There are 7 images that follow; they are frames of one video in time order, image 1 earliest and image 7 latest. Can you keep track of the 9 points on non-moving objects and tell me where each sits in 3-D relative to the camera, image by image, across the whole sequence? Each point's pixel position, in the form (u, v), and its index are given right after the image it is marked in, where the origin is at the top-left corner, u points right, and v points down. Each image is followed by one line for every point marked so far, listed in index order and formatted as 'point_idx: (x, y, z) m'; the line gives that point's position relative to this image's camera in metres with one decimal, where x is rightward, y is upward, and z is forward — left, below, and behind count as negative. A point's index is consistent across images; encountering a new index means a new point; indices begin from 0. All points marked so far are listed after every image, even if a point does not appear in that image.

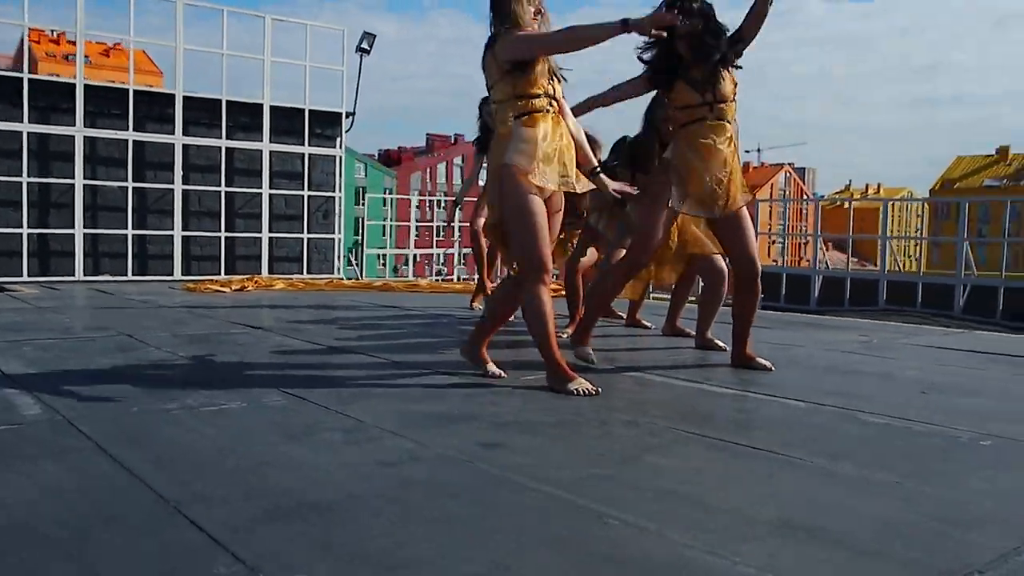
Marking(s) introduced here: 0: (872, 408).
0: (+1.4, -0.4, +3.8) m
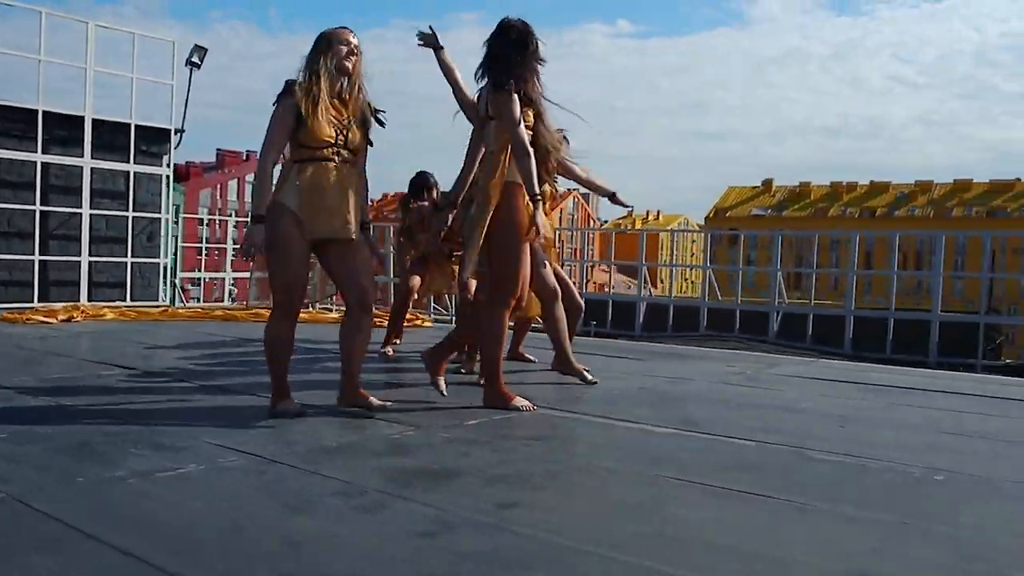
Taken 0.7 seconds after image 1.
0: (+1.2, -0.6, +3.9) m
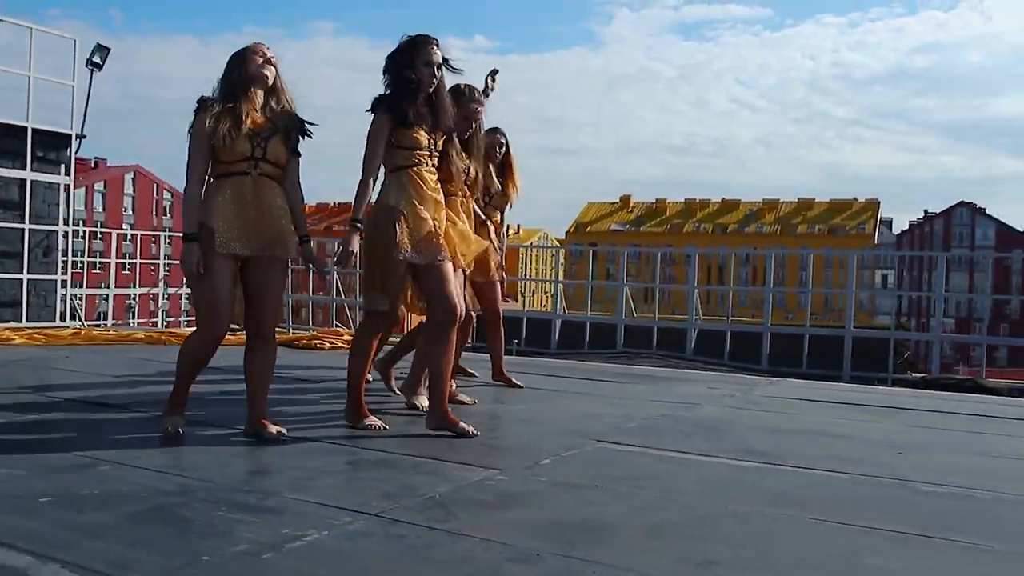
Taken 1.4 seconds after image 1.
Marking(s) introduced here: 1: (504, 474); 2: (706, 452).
0: (+1.4, -0.7, +3.7) m
1: (0.0, -0.6, +3.3) m
2: (+0.8, -0.7, +4.0) m
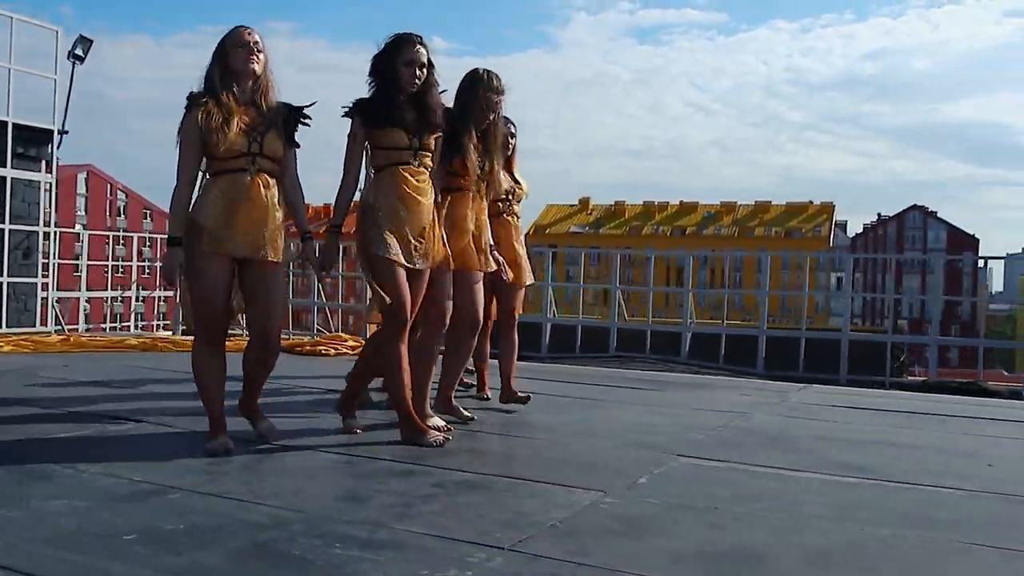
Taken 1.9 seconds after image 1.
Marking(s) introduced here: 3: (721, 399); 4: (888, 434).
0: (+1.7, -0.7, +3.5) m
1: (+0.3, -0.6, +3.0) m
2: (+1.1, -0.7, +3.8) m
3: (+1.3, -0.7, +6.0) m
4: (+1.8, -0.7, +4.8) m
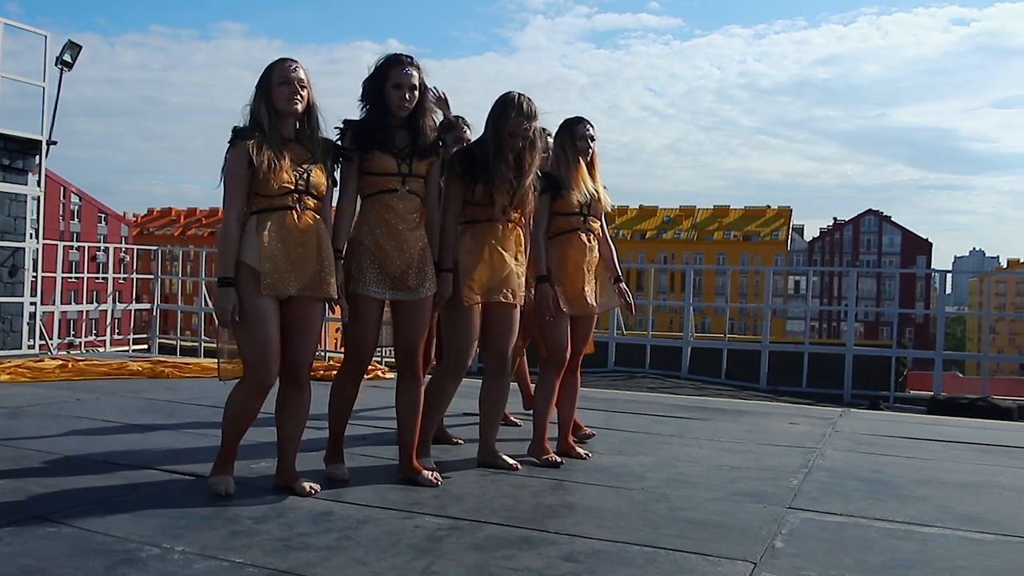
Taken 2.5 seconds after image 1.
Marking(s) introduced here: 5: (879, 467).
0: (+2.1, -0.8, +3.3) m
1: (+0.7, -0.8, +2.7) m
2: (+1.4, -0.8, +3.5) m
3: (+1.5, -0.8, +5.7) m
4: (+2.1, -0.8, +4.5) m
5: (+1.6, -0.8, +4.5) m
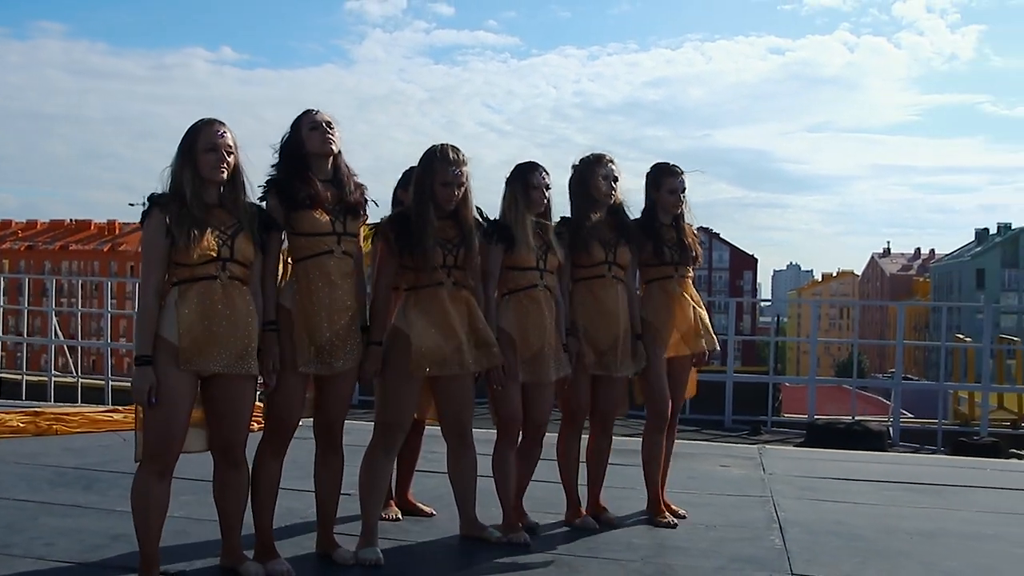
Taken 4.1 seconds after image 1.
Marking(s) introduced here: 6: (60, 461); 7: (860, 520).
0: (+2.1, -1.1, +3.5) m
1: (+0.8, -1.0, +2.7) m
2: (+1.4, -1.0, +3.5) m
3: (+1.2, -1.1, +5.8) m
4: (+1.9, -1.1, +4.7) m
5: (+1.5, -1.0, +4.6) m
6: (-2.5, -0.9, +5.7) m
7: (+1.6, -1.0, +4.5) m
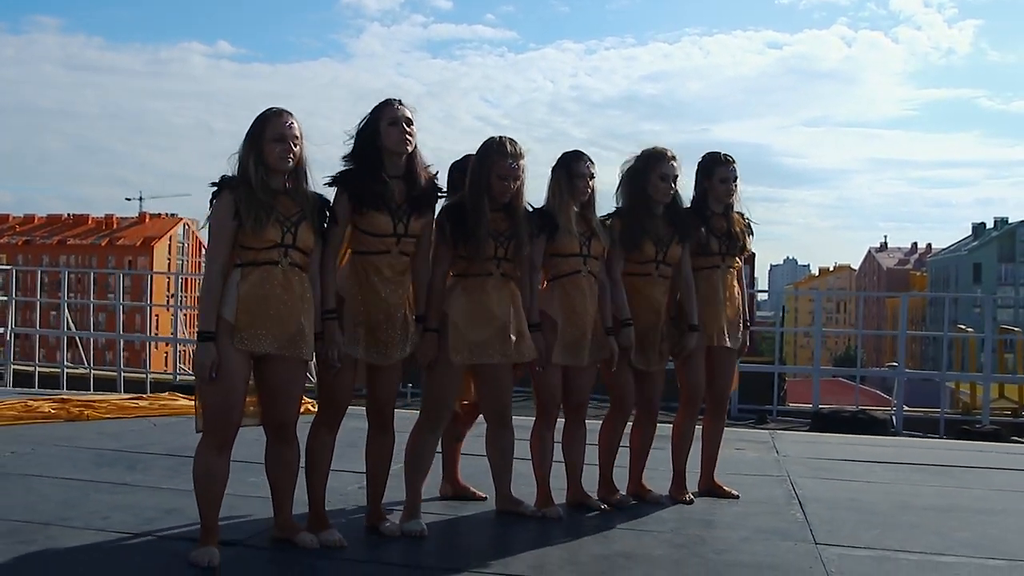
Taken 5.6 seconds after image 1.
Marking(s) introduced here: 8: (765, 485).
0: (+2.3, -1.0, +3.7) m
1: (+1.0, -0.9, +2.9) m
2: (+1.6, -1.0, +3.8) m
3: (+1.3, -1.0, +6.0) m
4: (+2.0, -1.0, +4.9) m
5: (+1.6, -1.0, +4.8) m
6: (-2.4, -0.9, +5.9) m
7: (+1.7, -1.0, +4.8) m
8: (+1.2, -1.0, +5.0) m
